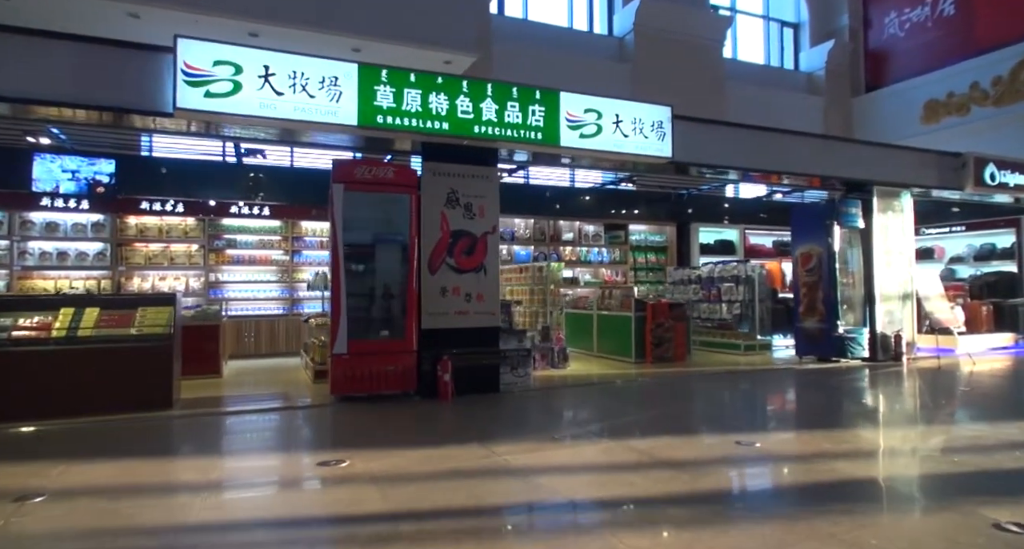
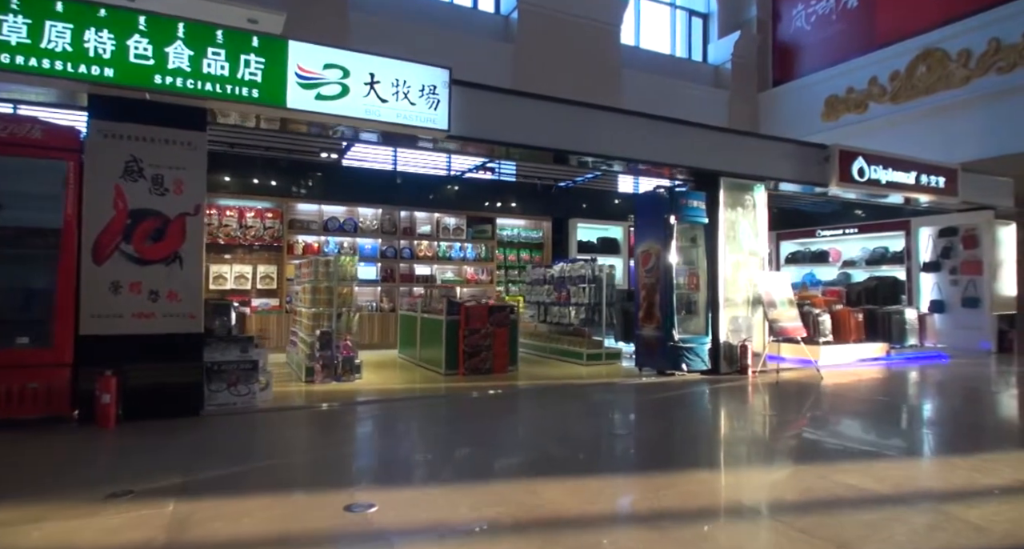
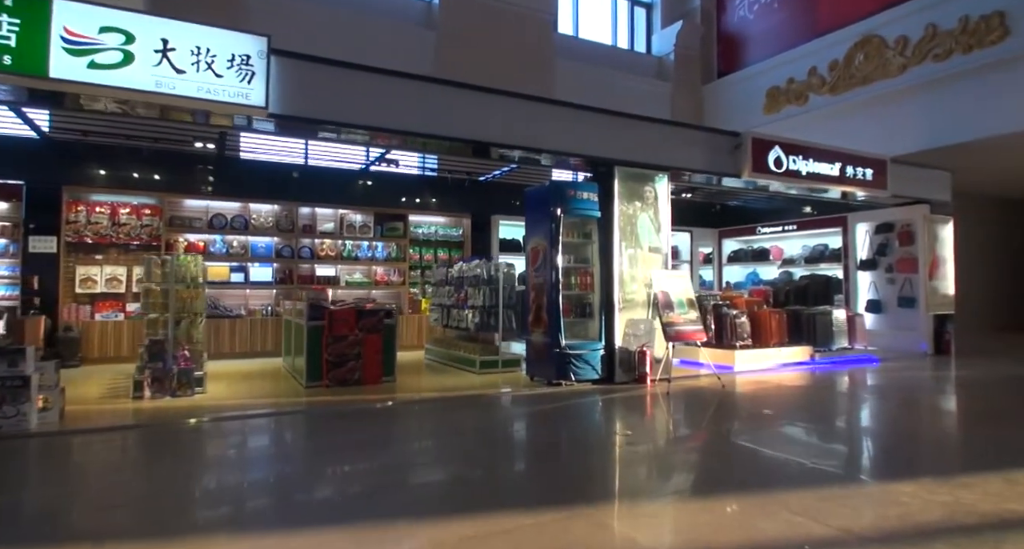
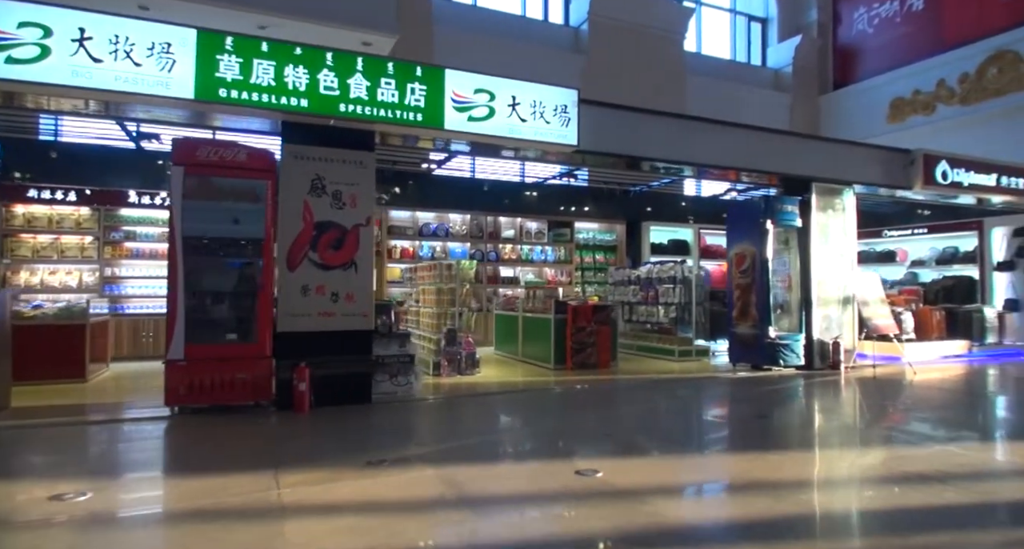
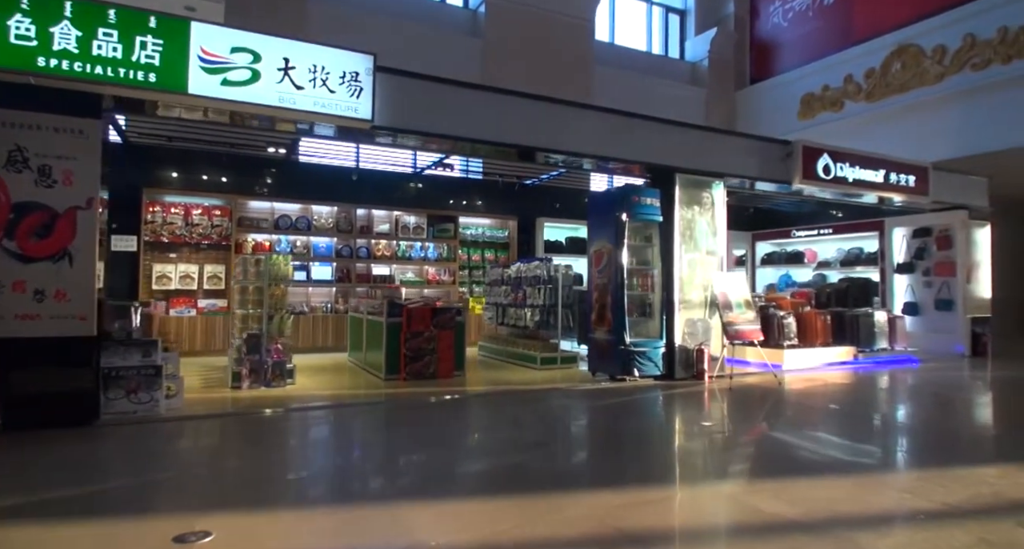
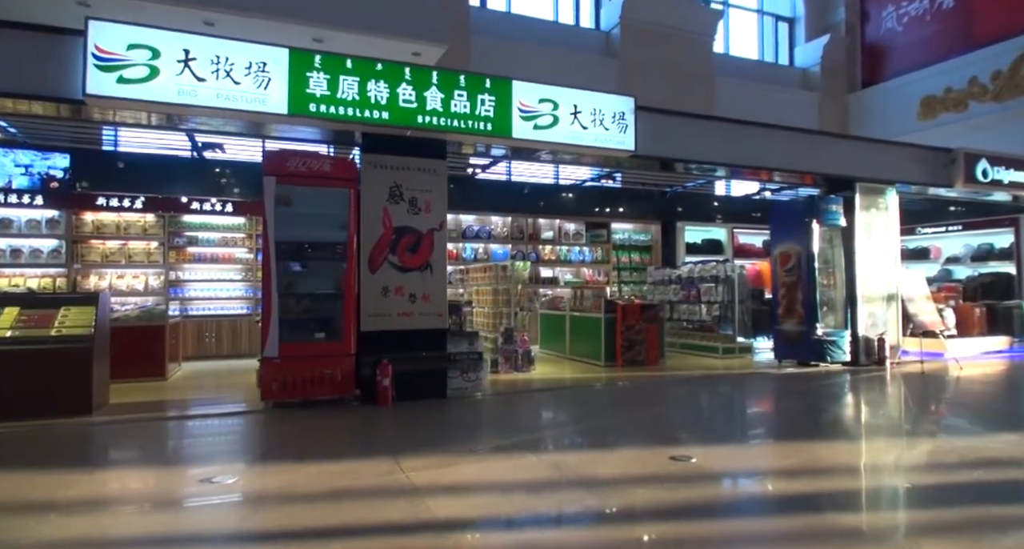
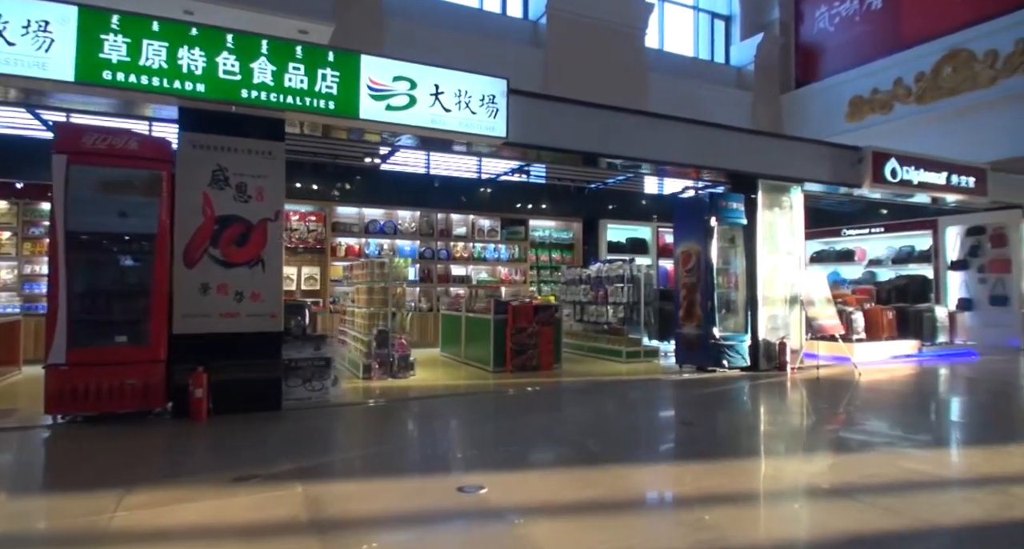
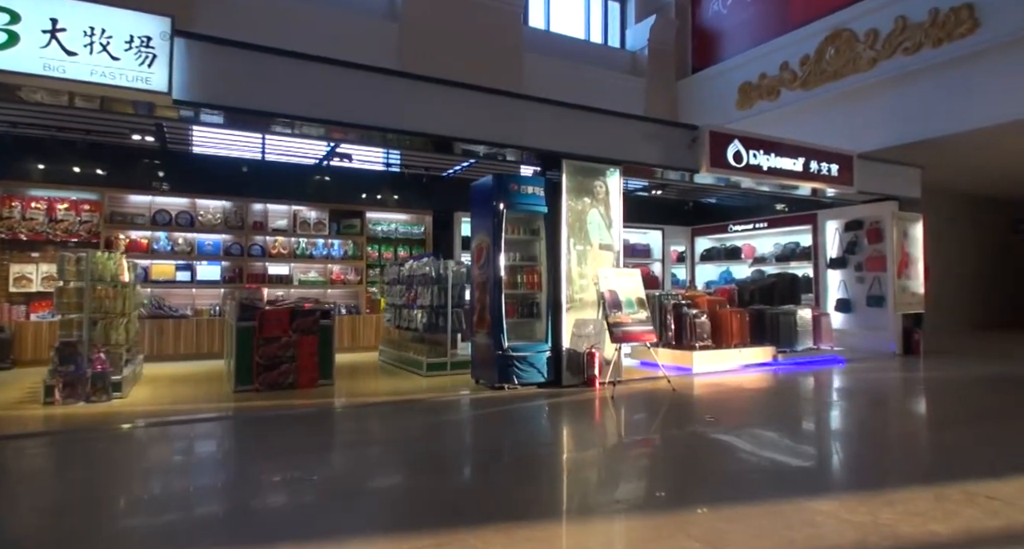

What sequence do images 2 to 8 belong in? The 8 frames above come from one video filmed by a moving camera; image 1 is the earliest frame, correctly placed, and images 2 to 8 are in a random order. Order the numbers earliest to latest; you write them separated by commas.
6, 4, 7, 2, 5, 3, 8
